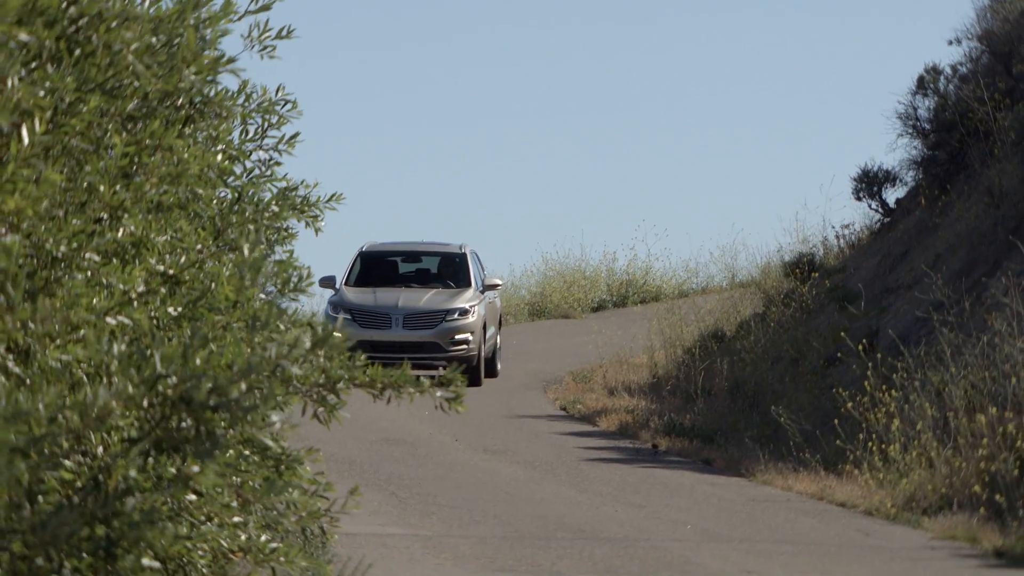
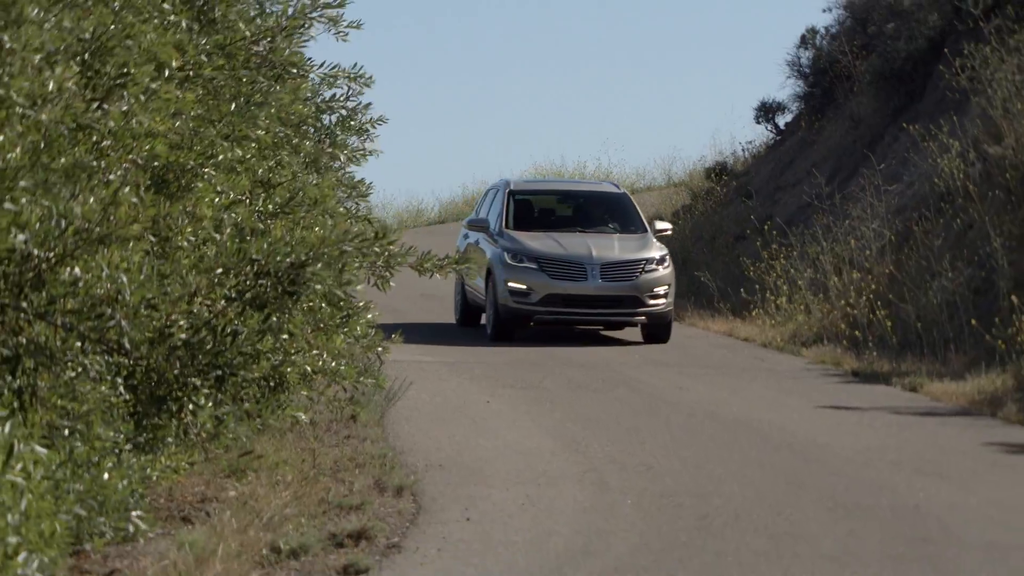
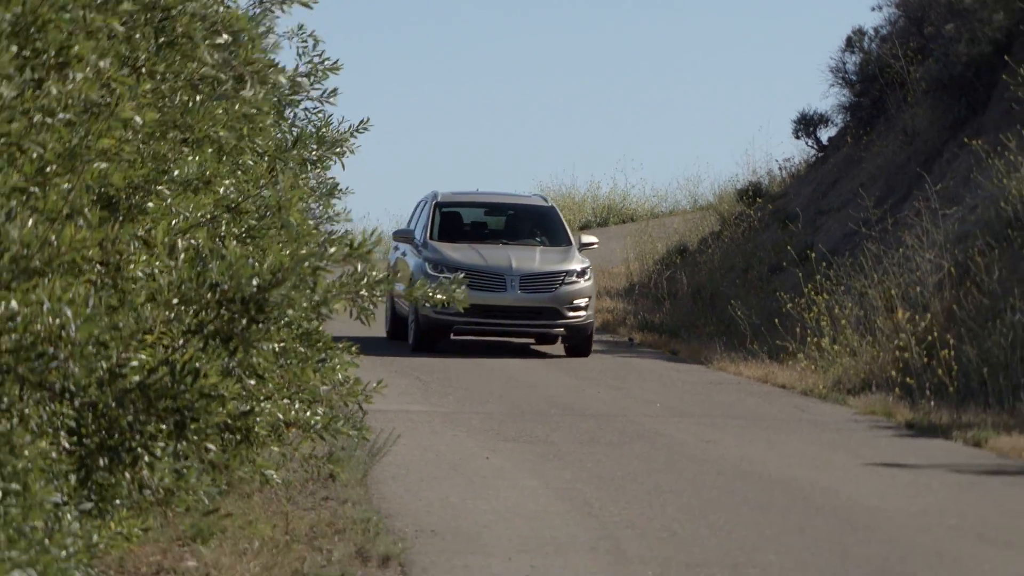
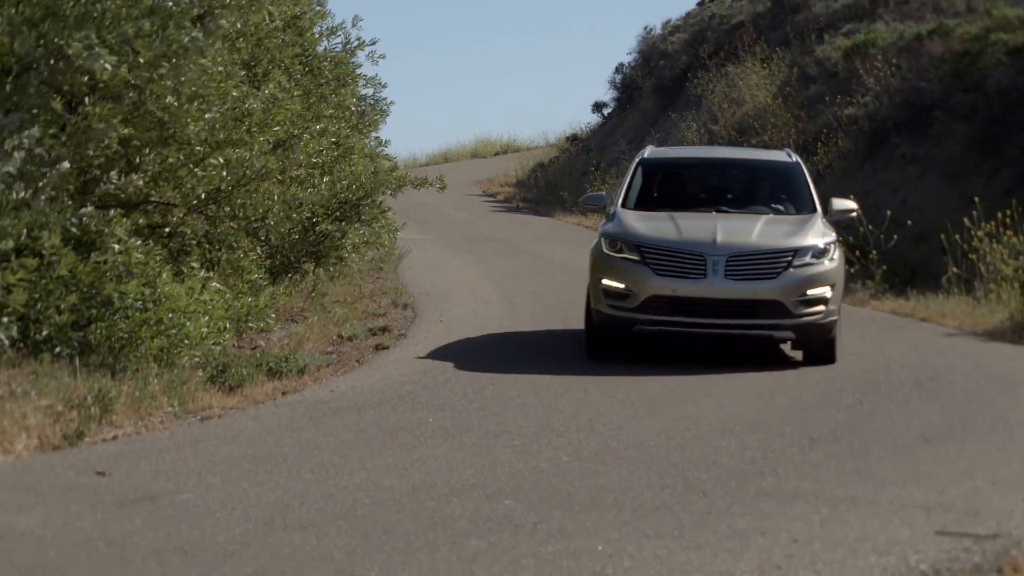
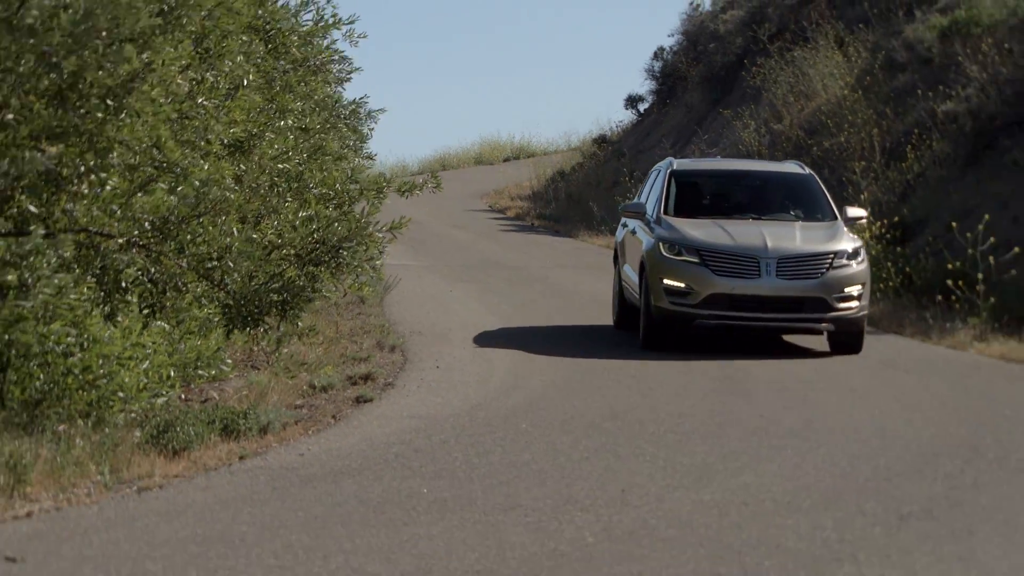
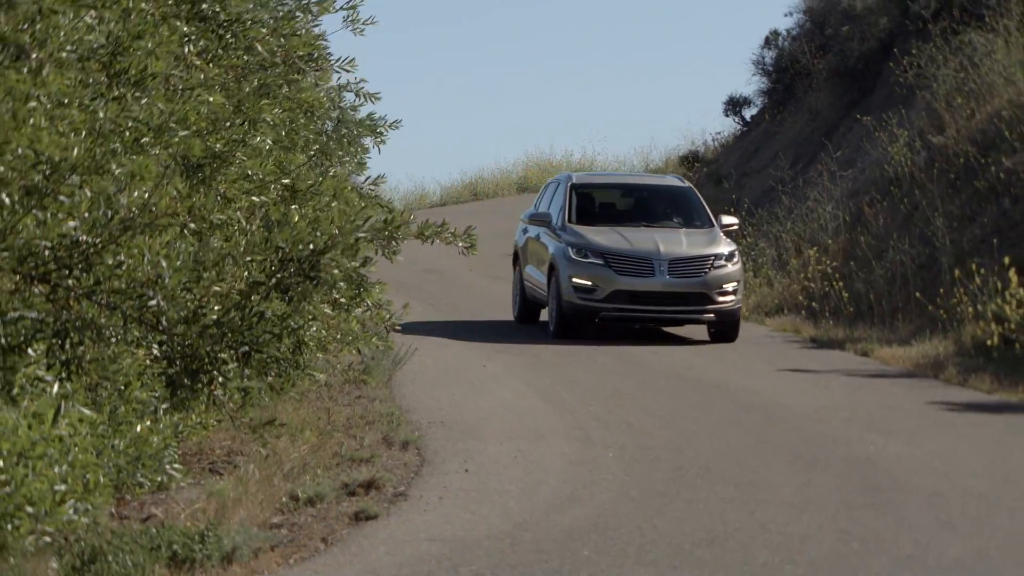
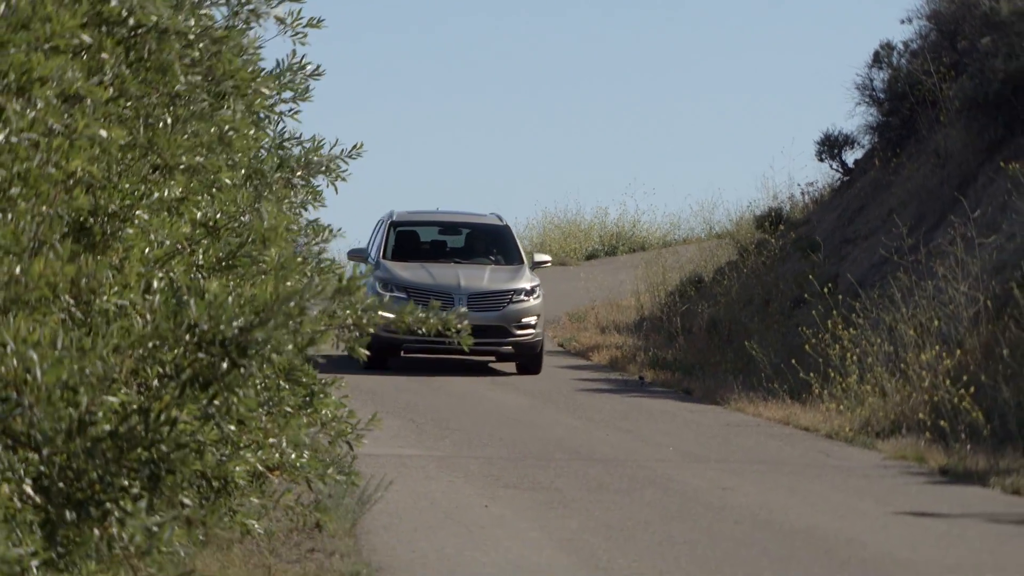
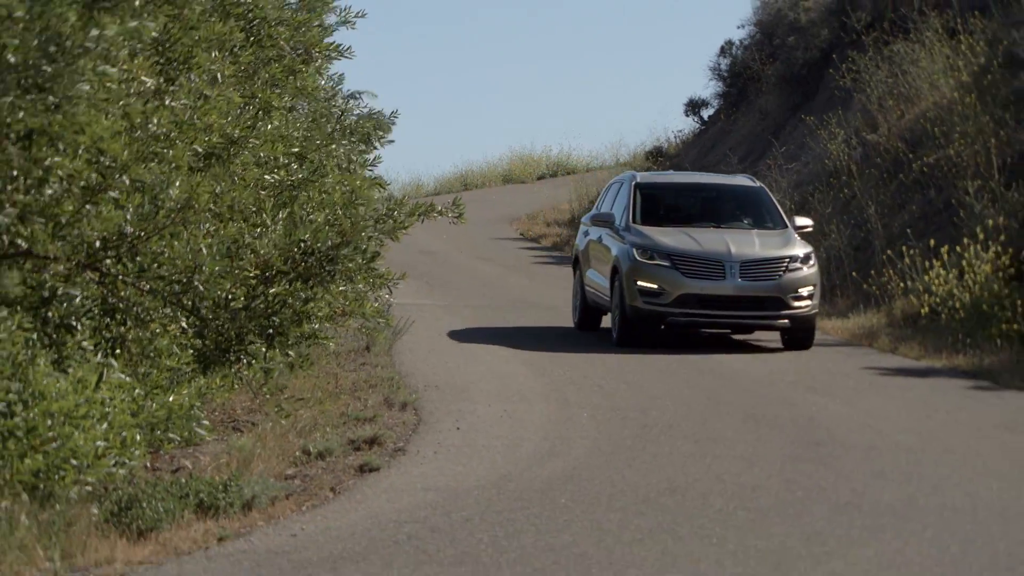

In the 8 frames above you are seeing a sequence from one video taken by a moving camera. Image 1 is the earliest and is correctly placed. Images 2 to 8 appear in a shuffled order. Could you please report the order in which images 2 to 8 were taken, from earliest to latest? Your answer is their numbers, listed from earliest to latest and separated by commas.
7, 3, 2, 6, 8, 5, 4
